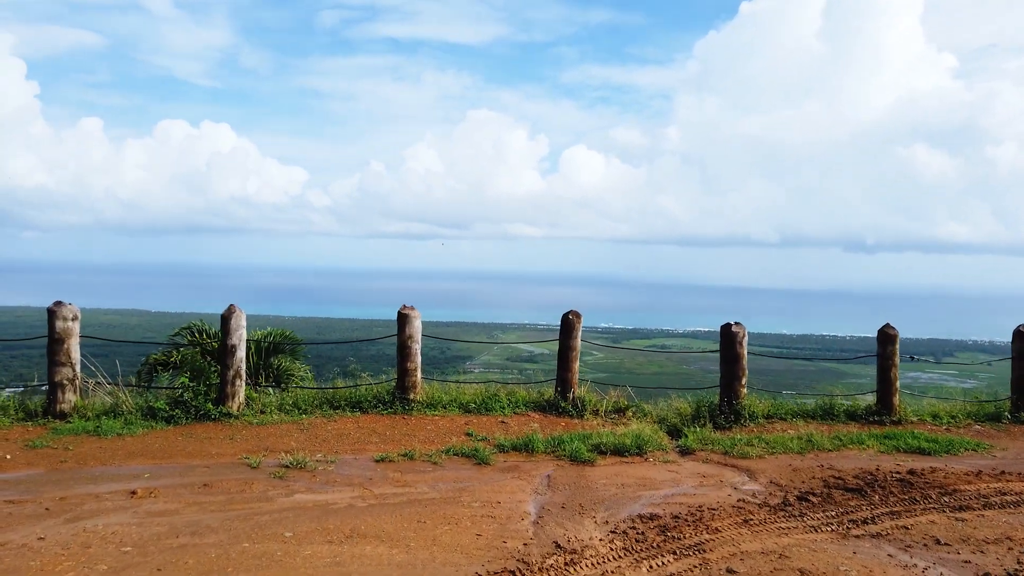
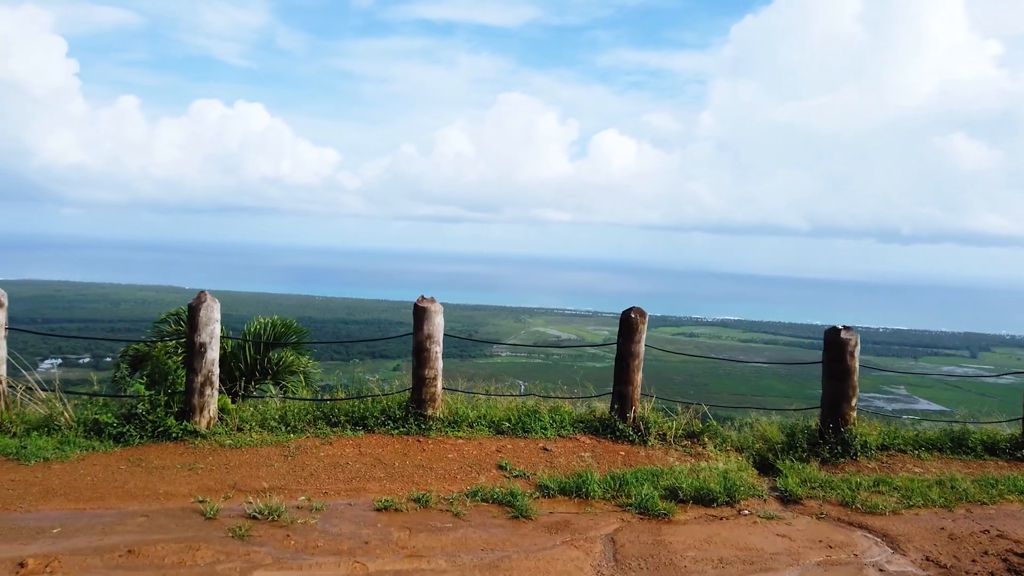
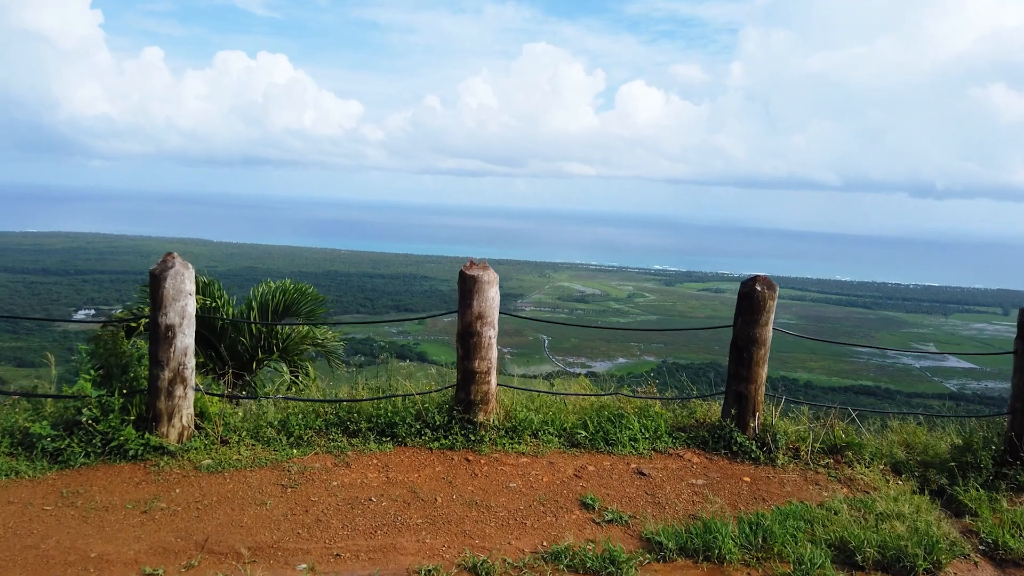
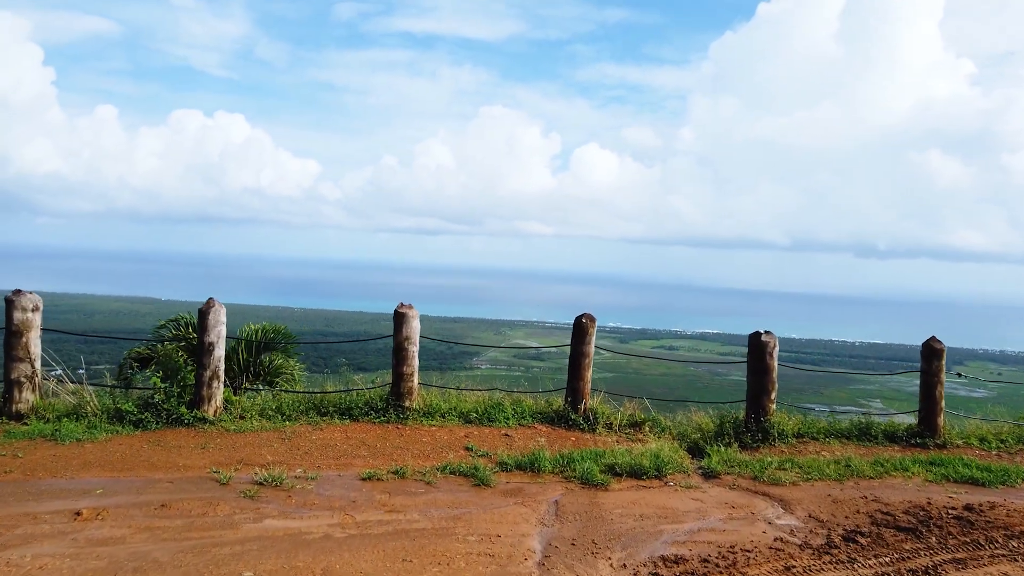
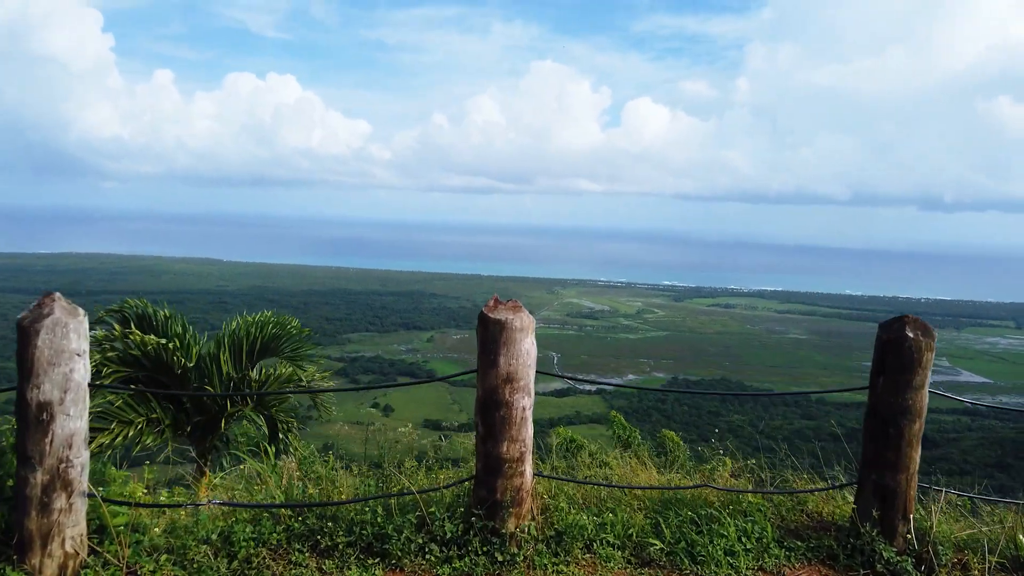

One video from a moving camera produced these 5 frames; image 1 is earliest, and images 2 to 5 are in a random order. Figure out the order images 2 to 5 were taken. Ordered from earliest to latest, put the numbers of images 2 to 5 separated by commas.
4, 2, 3, 5
